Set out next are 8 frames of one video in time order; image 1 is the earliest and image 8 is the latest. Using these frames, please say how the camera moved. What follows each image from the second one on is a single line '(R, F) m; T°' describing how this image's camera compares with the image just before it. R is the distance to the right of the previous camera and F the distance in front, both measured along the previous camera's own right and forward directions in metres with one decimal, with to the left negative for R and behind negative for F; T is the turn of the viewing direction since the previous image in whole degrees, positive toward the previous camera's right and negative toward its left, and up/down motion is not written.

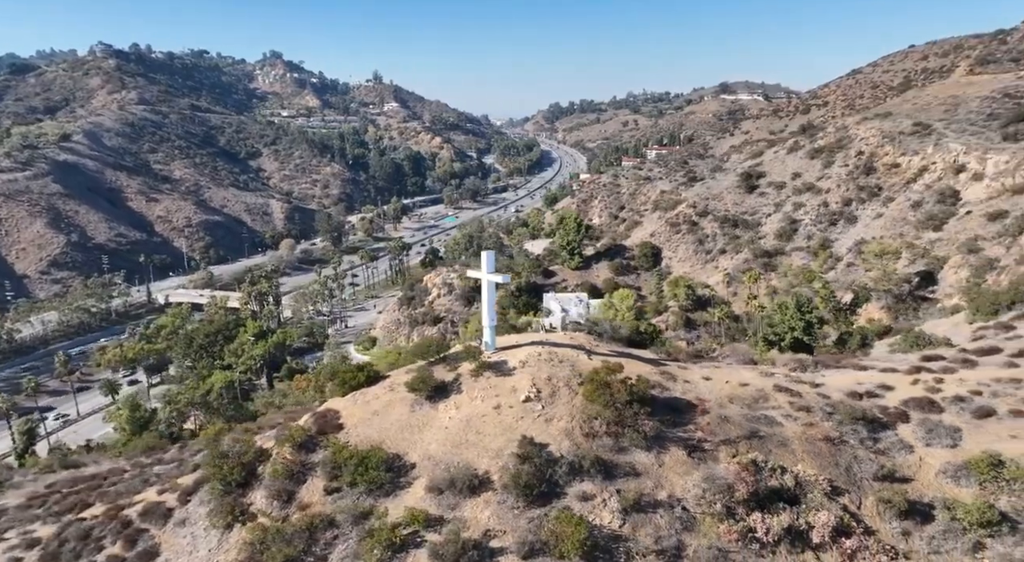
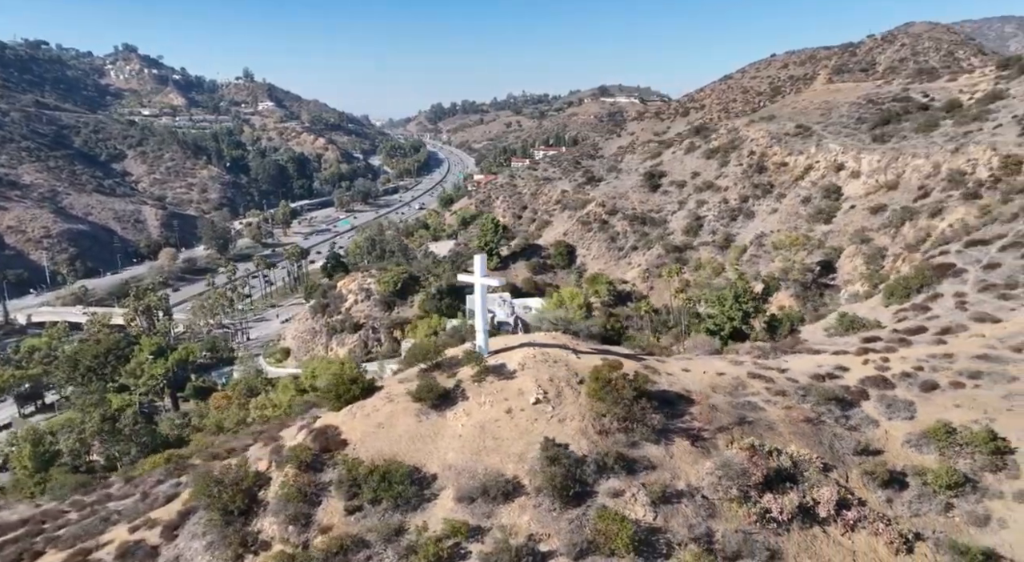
(-4.8, +0.2) m; +11°
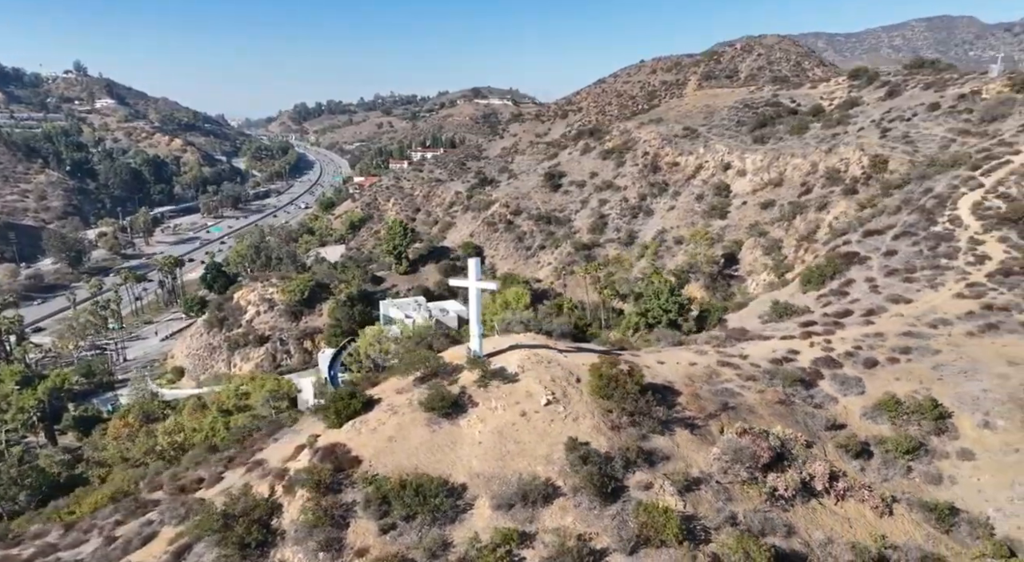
(-5.5, +0.5) m; +12°
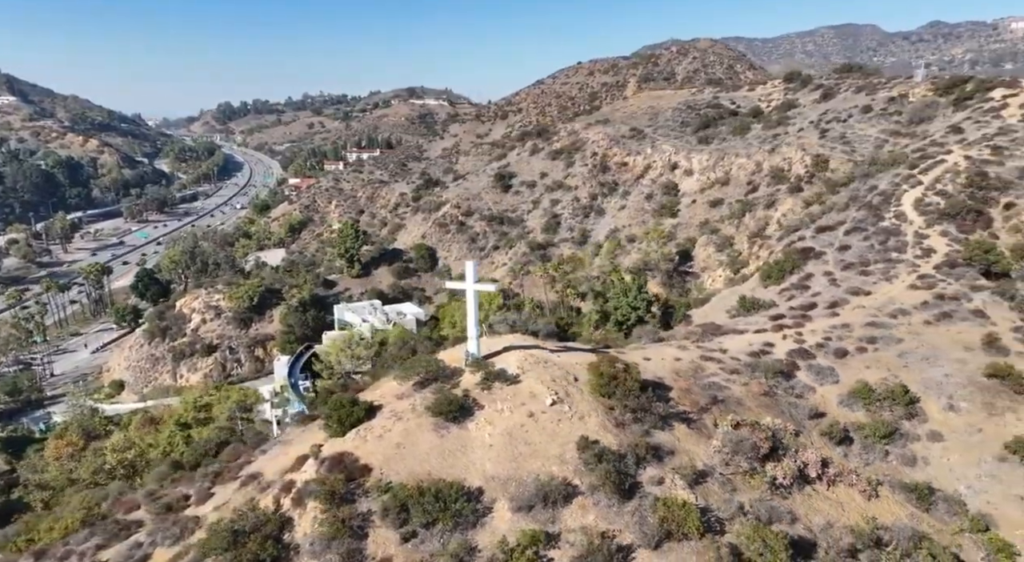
(-2.8, +0.2) m; +6°
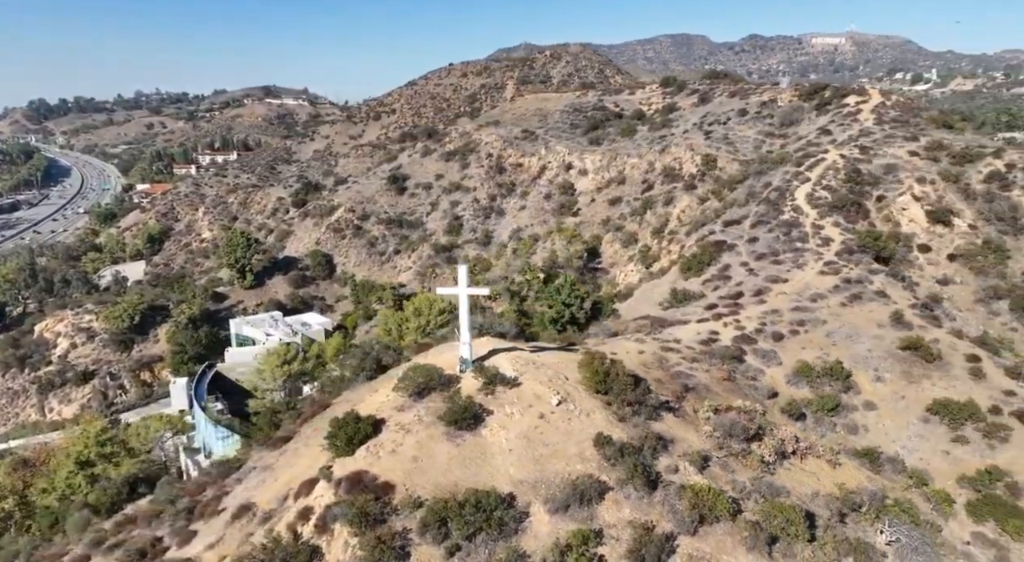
(-5.6, +0.8) m; +13°
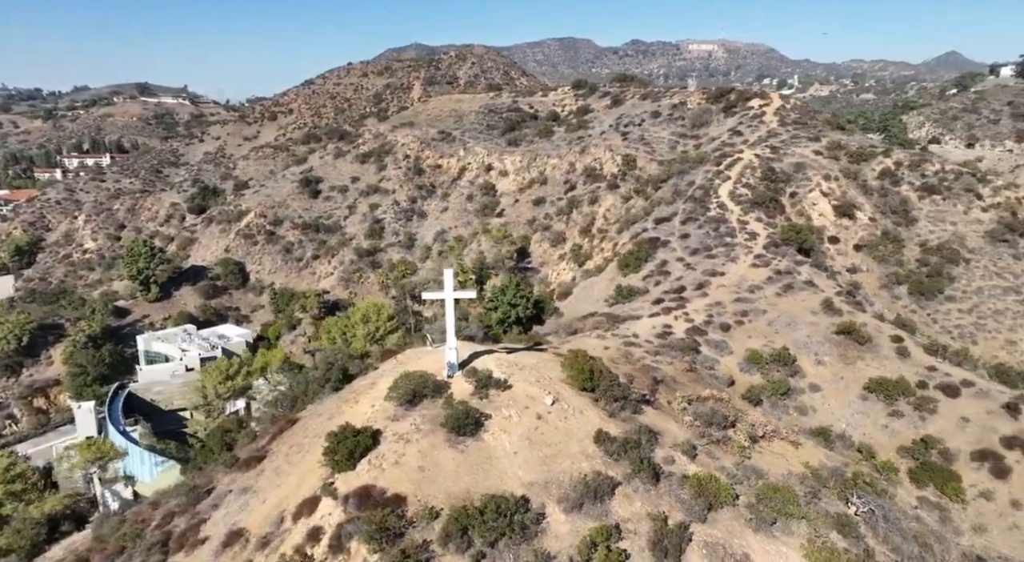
(-3.8, +0.5) m; +9°
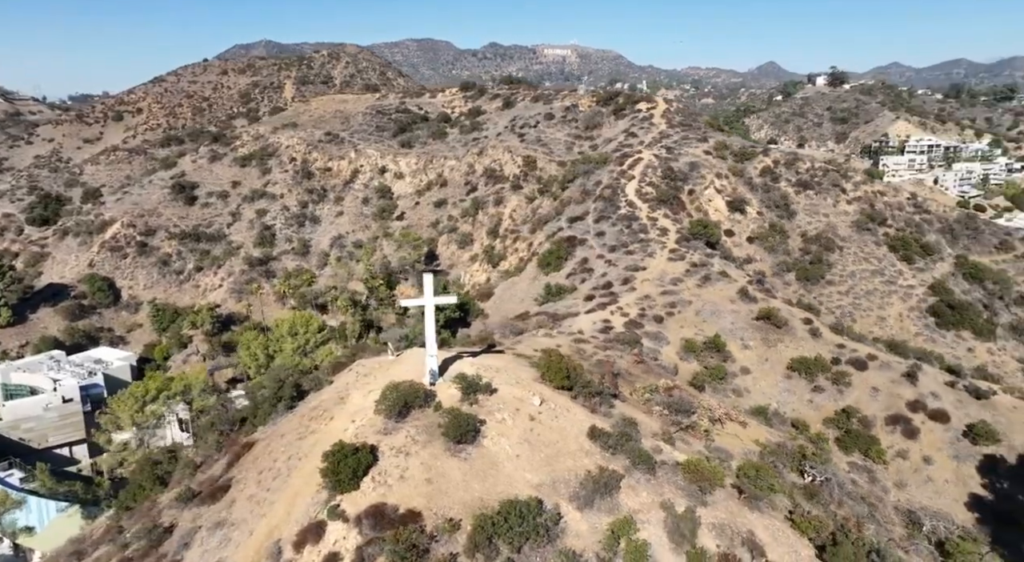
(-4.6, +0.8) m; +12°
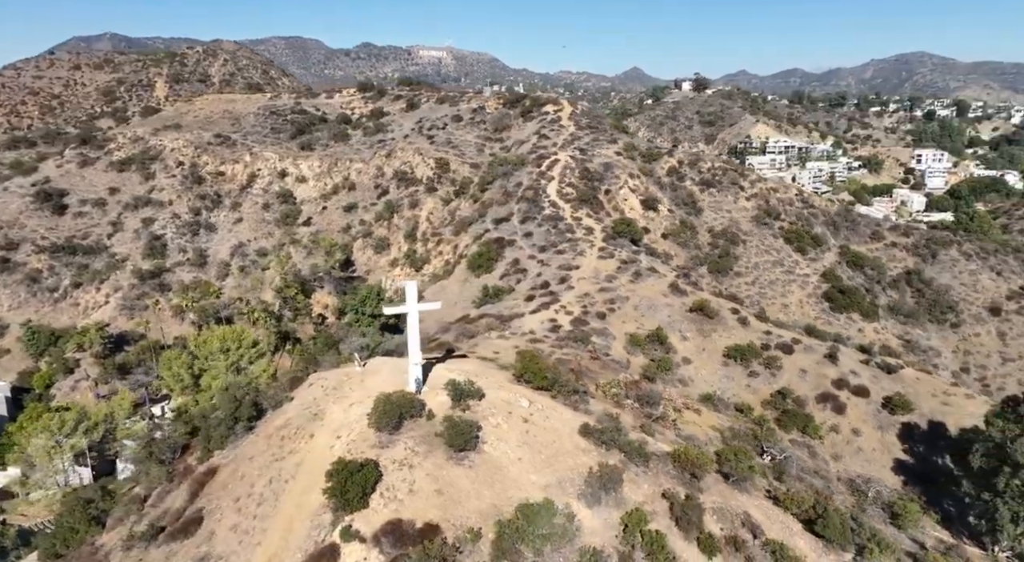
(-3.9, +0.8) m; +10°
